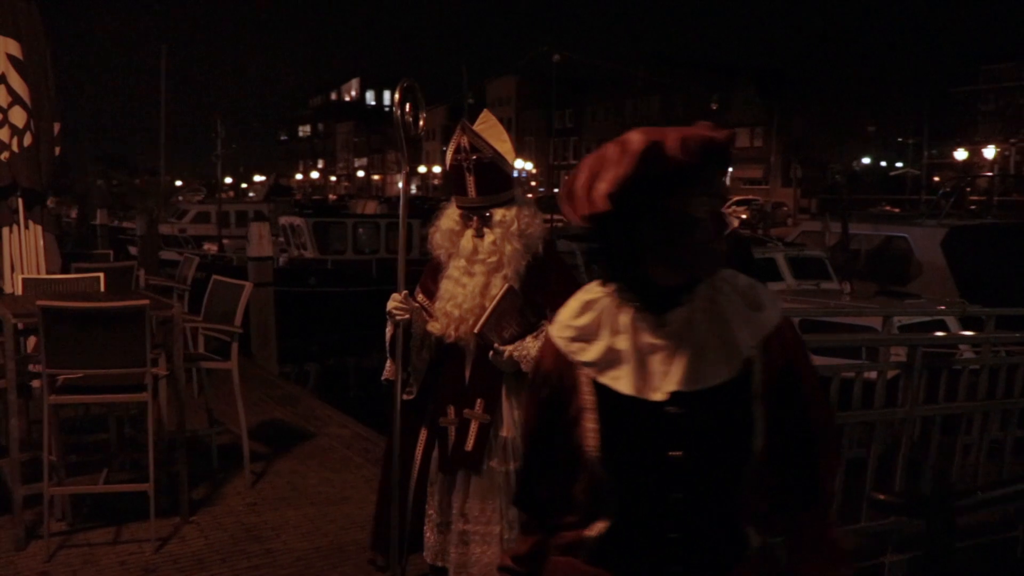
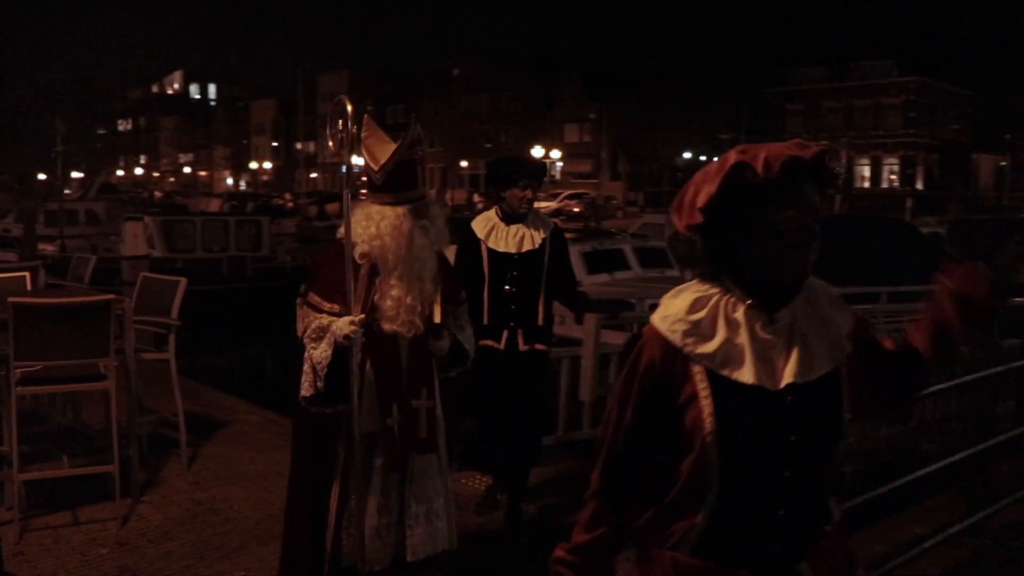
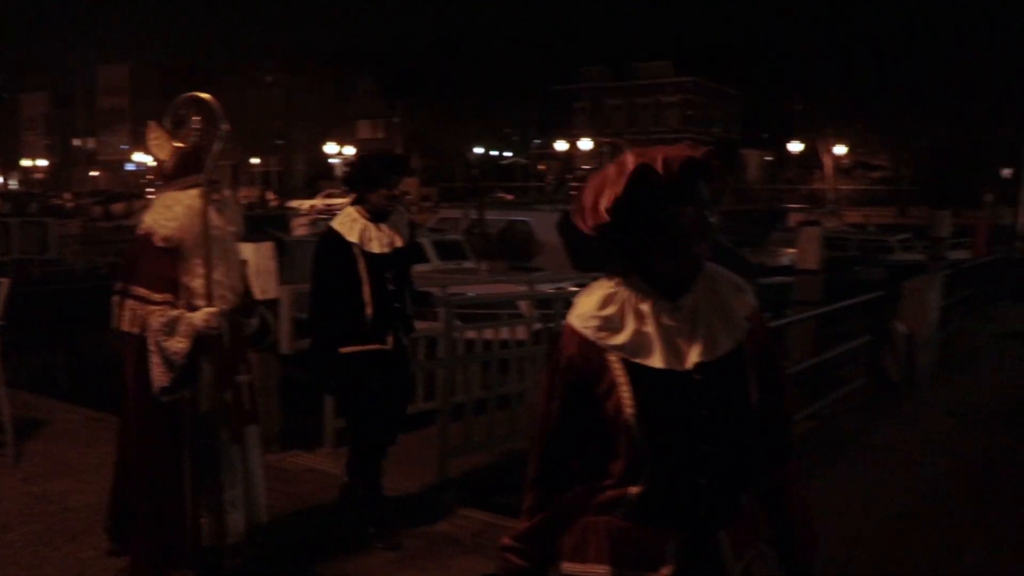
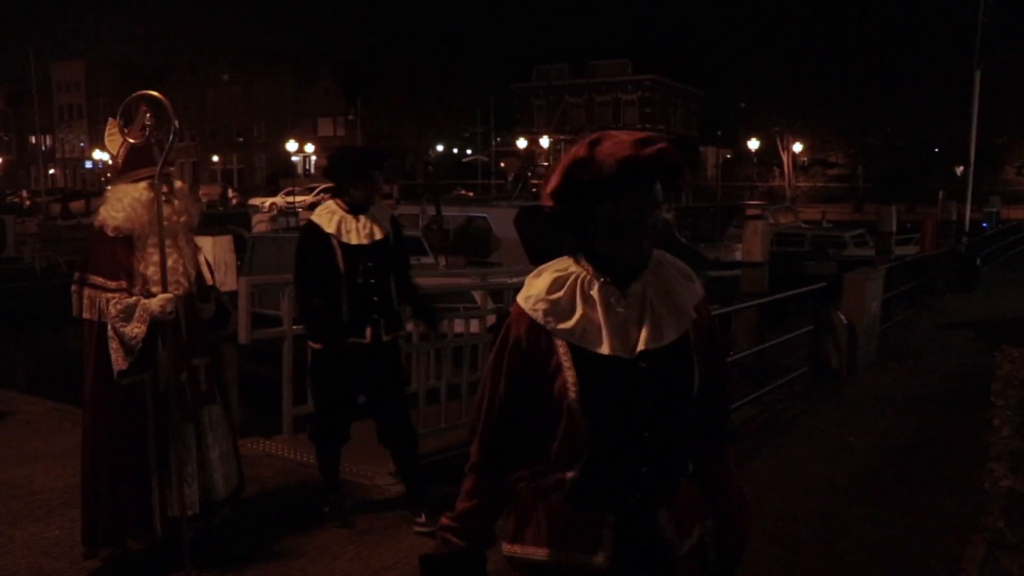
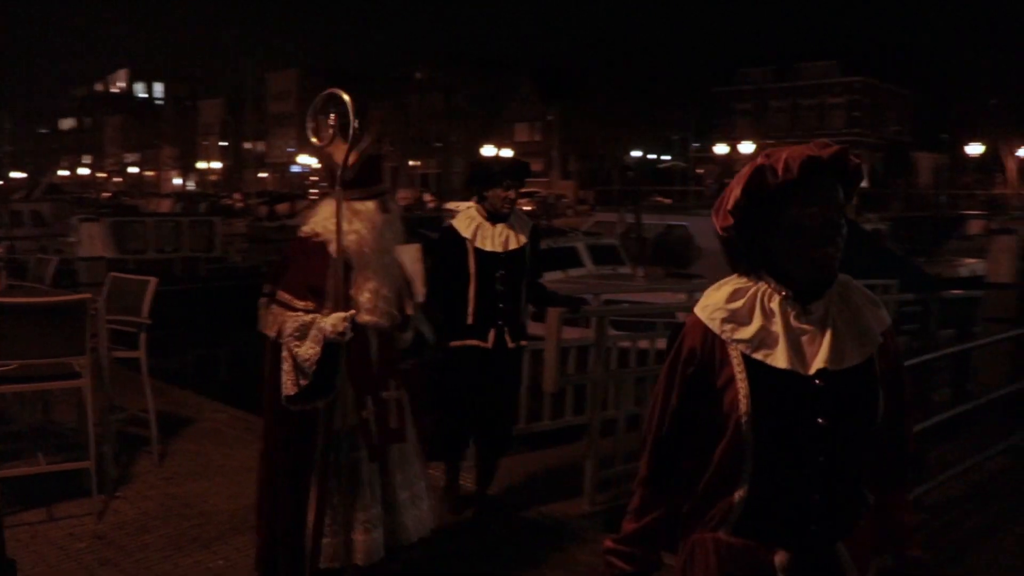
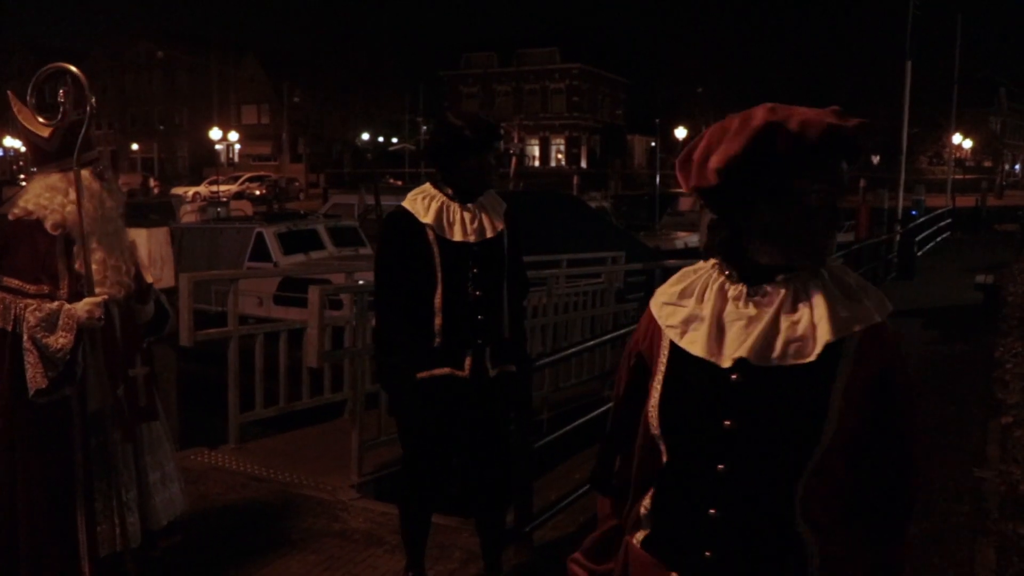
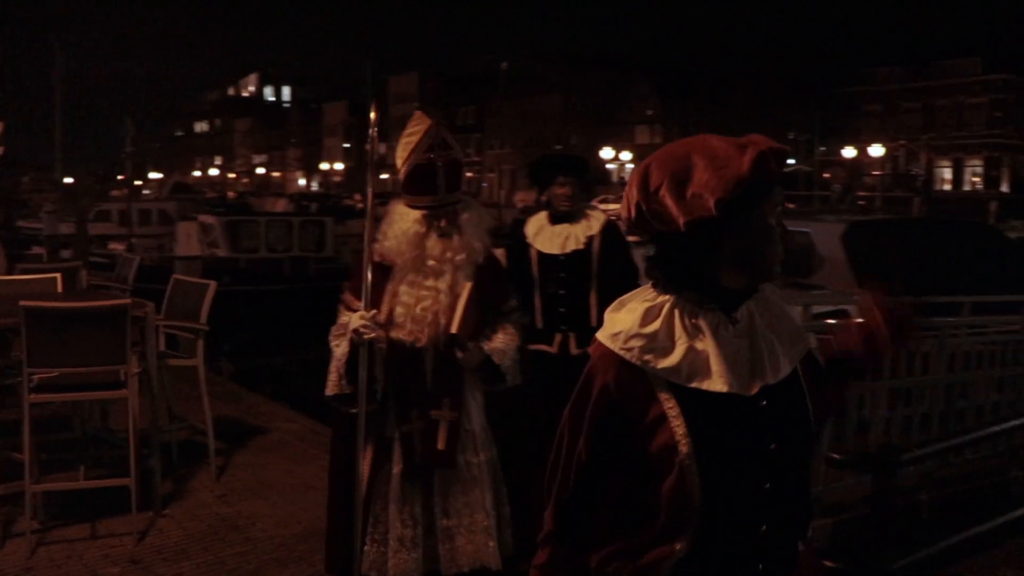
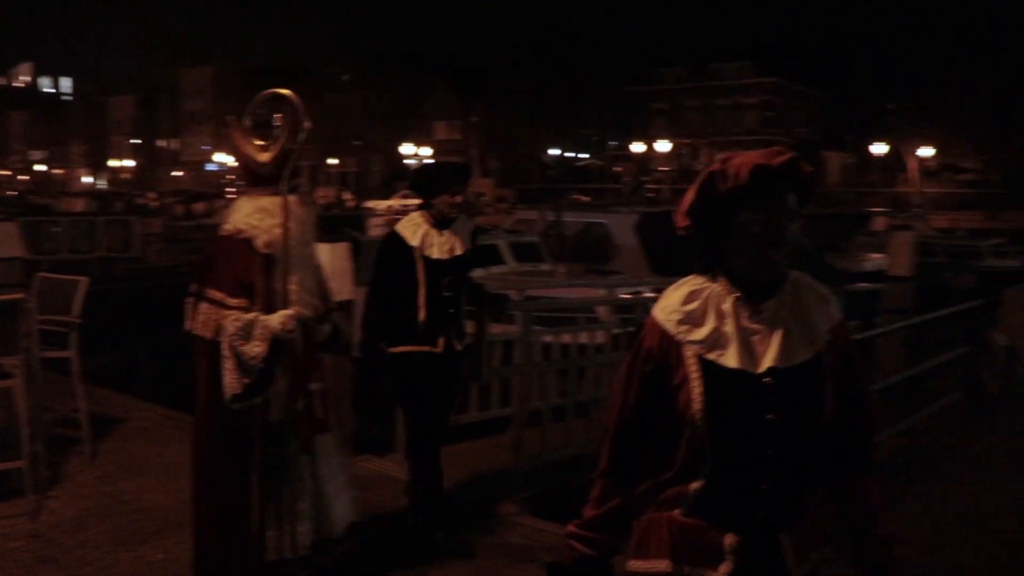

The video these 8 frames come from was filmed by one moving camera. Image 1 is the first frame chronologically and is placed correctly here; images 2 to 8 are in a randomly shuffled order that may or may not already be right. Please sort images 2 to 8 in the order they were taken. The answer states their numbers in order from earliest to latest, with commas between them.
7, 2, 5, 8, 3, 4, 6
